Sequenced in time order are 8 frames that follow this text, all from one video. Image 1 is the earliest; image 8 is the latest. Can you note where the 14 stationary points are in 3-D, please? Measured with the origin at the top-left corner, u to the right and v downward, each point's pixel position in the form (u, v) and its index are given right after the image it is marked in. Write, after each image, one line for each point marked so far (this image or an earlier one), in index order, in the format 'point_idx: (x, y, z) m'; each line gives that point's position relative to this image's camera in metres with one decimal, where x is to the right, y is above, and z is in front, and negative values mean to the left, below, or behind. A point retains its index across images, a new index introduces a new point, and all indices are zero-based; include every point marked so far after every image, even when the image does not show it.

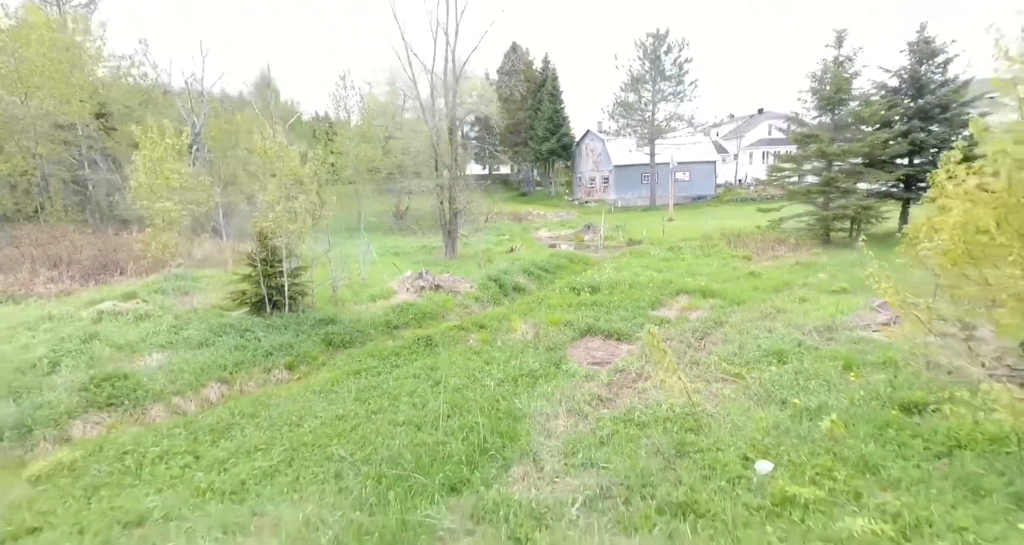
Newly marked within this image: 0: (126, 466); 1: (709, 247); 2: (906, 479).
0: (-3.6, -1.8, +5.2) m
1: (+7.1, +1.0, +19.8) m
2: (+3.1, -1.5, +4.3) m
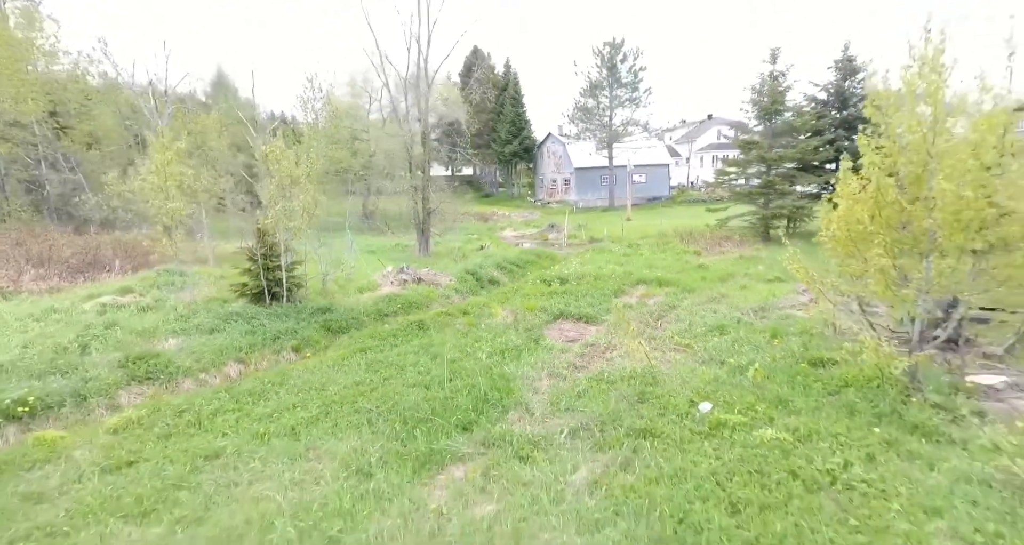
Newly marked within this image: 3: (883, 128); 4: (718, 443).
0: (-3.6, -1.7, +6.2) m
1: (+6.0, +1.2, +21.5) m
2: (+3.1, -1.3, +5.8) m
3: (+4.1, +1.8, +5.9) m
4: (+1.9, -1.5, +5.1) m
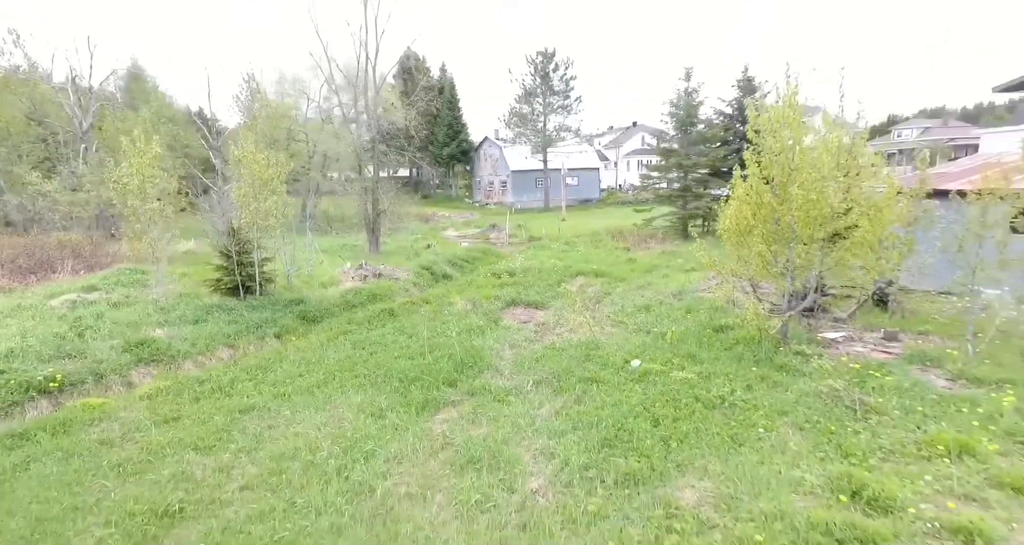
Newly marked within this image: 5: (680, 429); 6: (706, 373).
0: (-4.0, -1.5, +7.3) m
1: (+3.7, +1.4, +23.7) m
2: (+2.8, -1.1, +7.7) m
3: (+3.7, +2.0, +7.9) m
4: (+1.7, -1.3, +6.9) m
5: (+1.7, -1.4, +5.5) m
6: (+2.5, -1.2, +7.0) m
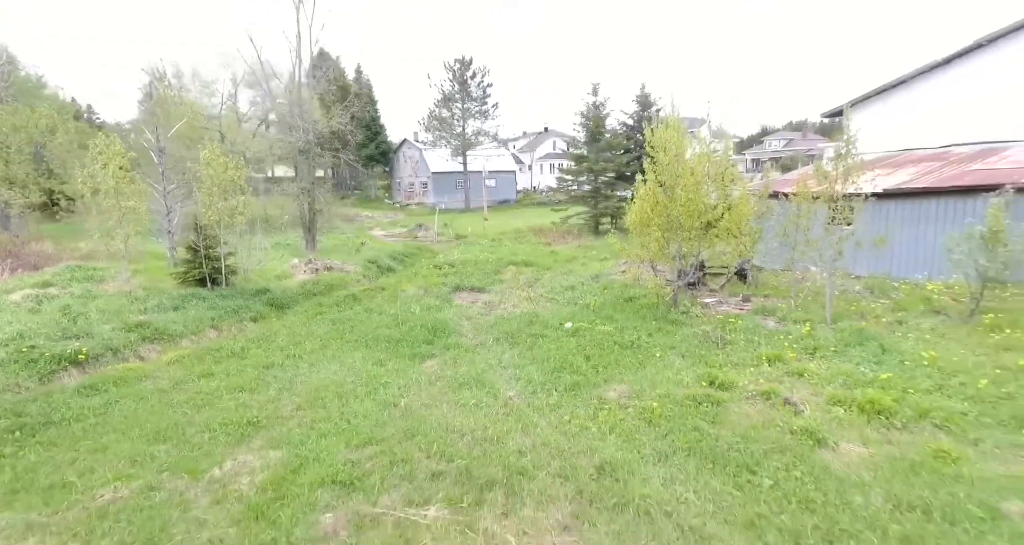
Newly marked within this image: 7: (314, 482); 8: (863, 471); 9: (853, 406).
0: (-4.6, -1.3, +8.8) m
1: (+0.4, +1.7, +26.1) m
2: (+2.0, -0.8, +10.2) m
3: (+2.9, +2.3, +10.6) m
4: (+1.1, -1.0, +9.3) m
5: (+1.3, -1.1, +7.9) m
6: (+1.9, -0.9, +9.5) m
7: (-1.8, -1.8, +4.8) m
8: (+2.9, -1.5, +4.4) m
9: (+3.5, -1.3, +5.5) m
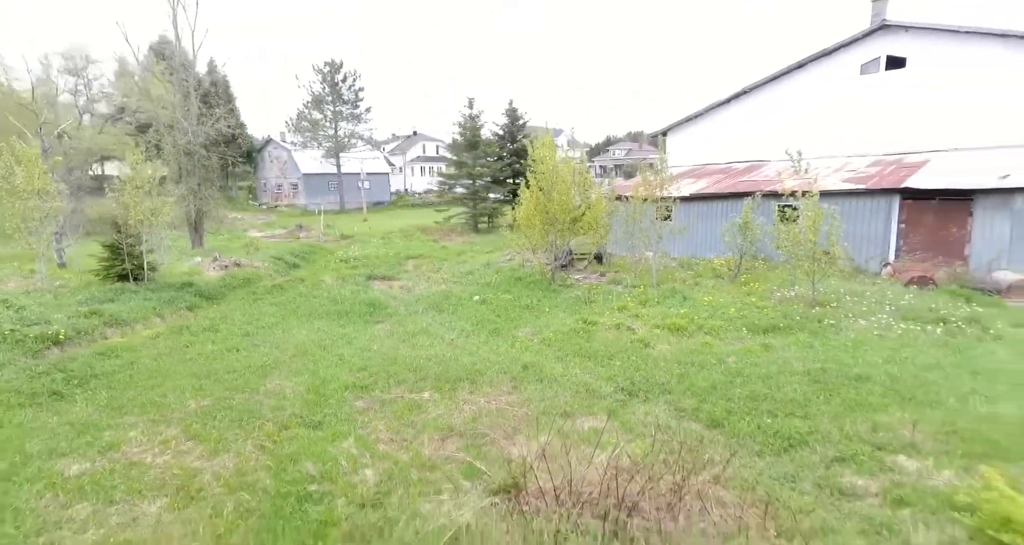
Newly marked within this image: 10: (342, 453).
0: (-6.0, -1.1, +10.5) m
1: (-5.3, +1.9, +28.5) m
2: (+0.1, -0.4, +13.5) m
3: (+0.7, +2.7, +14.0) m
4: (-0.6, -0.6, +12.3) m
5: (0.0, -0.8, +11.0) m
6: (+0.1, -0.5, +12.7) m
7: (-2.3, -1.5, +7.3) m
8: (+2.3, -1.1, +8.0) m
9: (+2.6, -0.9, +9.2) m
10: (-1.7, -1.7, +5.3) m
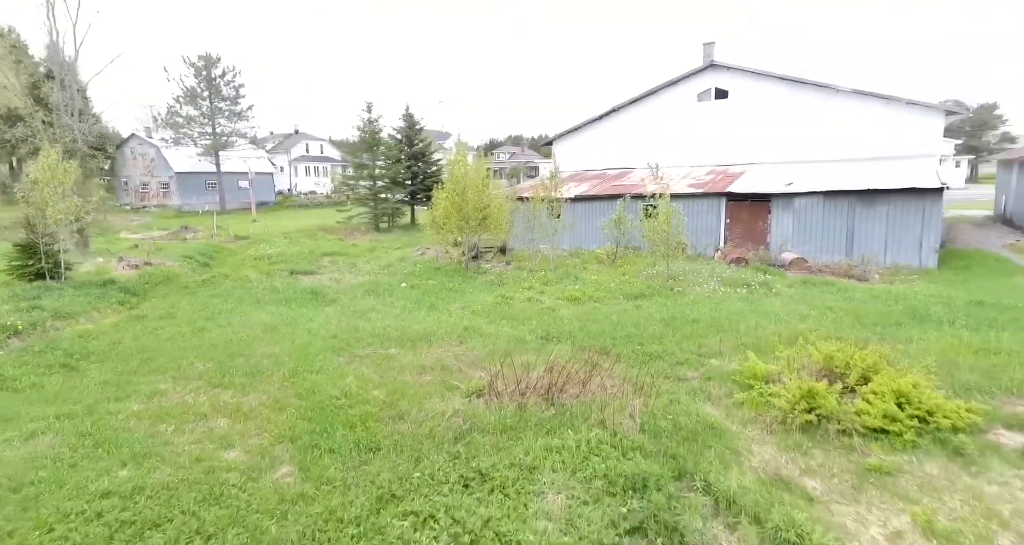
0: (-7.5, -0.9, +11.5) m
1: (-10.6, +2.0, +29.3) m
2: (-2.2, -0.1, +15.7) m
3: (-1.7, +3.0, +16.3) m
4: (-2.6, -0.4, +14.4) m
5: (-1.8, -0.5, +13.3) m
6: (-2.0, -0.2, +15.0) m
7: (-3.2, -1.2, +9.1) m
8: (+1.1, -0.8, +10.8) m
9: (+1.2, -0.5, +12.0) m
10: (-2.2, -1.5, +7.4) m
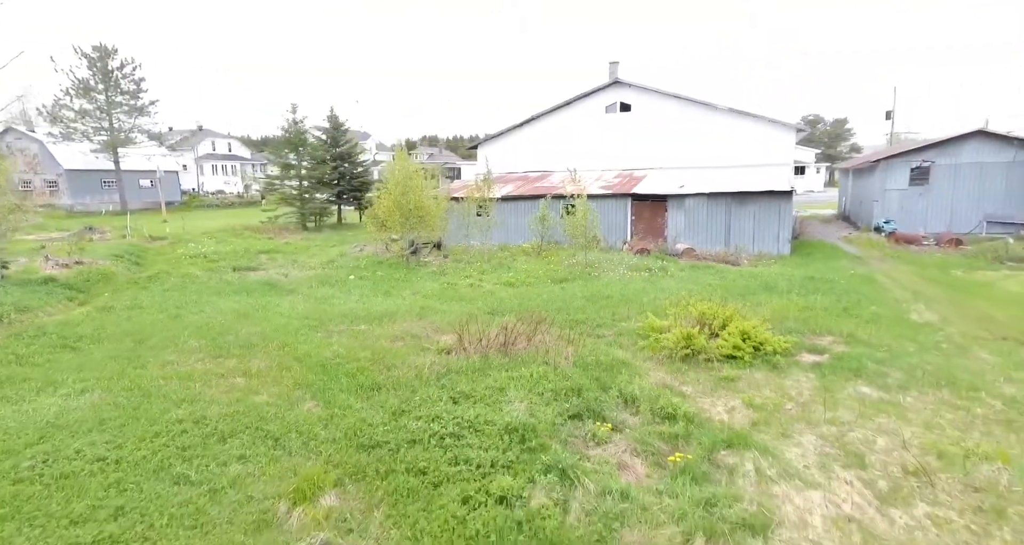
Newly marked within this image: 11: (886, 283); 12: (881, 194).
0: (-8.7, -0.8, +12.3) m
1: (-14.6, +2.0, +29.4) m
2: (-4.1, +0.1, +17.2) m
3: (-3.8, +3.2, +17.9) m
4: (-4.4, -0.2, +15.9) m
5: (-3.4, -0.3, +14.9) m
6: (-3.9, 0.0, +16.5) m
7: (-4.2, -1.0, +10.6) m
8: (-0.1, -0.5, +12.8) m
9: (-0.3, -0.3, +14.1) m
10: (-2.9, -1.3, +9.0) m
11: (+8.0, -0.2, +11.8) m
12: (+12.5, +2.7, +18.6) m
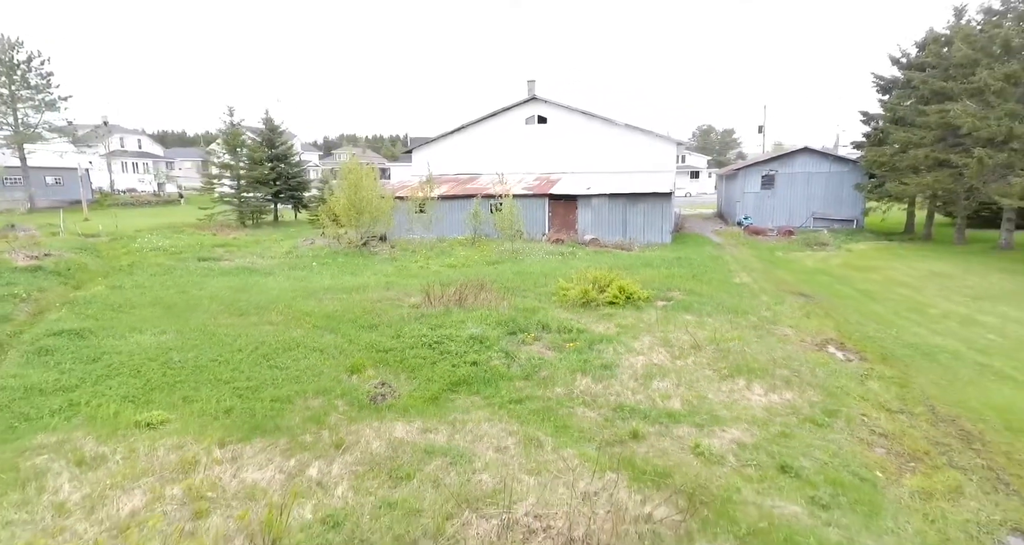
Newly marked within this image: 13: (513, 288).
0: (-10.2, -0.4, +14.6) m
1: (-18.4, +2.3, +30.7) m
2: (-6.4, +0.5, +20.1) m
3: (-6.2, +3.6, +20.8) m
4: (-6.4, +0.3, +18.7) m
5: (-5.3, +0.2, +17.9) m
6: (-6.0, +0.4, +19.4) m
7: (-5.4, -0.6, +13.5) m
8: (-1.8, 0.0, +16.3) m
9: (-2.1, +0.2, +17.5) m
10: (-4.0, -0.8, +12.1) m
11: (+6.4, +0.4, +16.4) m
12: (+9.9, +3.3, +23.7) m
13: (0.0, -0.4, +13.7) m
